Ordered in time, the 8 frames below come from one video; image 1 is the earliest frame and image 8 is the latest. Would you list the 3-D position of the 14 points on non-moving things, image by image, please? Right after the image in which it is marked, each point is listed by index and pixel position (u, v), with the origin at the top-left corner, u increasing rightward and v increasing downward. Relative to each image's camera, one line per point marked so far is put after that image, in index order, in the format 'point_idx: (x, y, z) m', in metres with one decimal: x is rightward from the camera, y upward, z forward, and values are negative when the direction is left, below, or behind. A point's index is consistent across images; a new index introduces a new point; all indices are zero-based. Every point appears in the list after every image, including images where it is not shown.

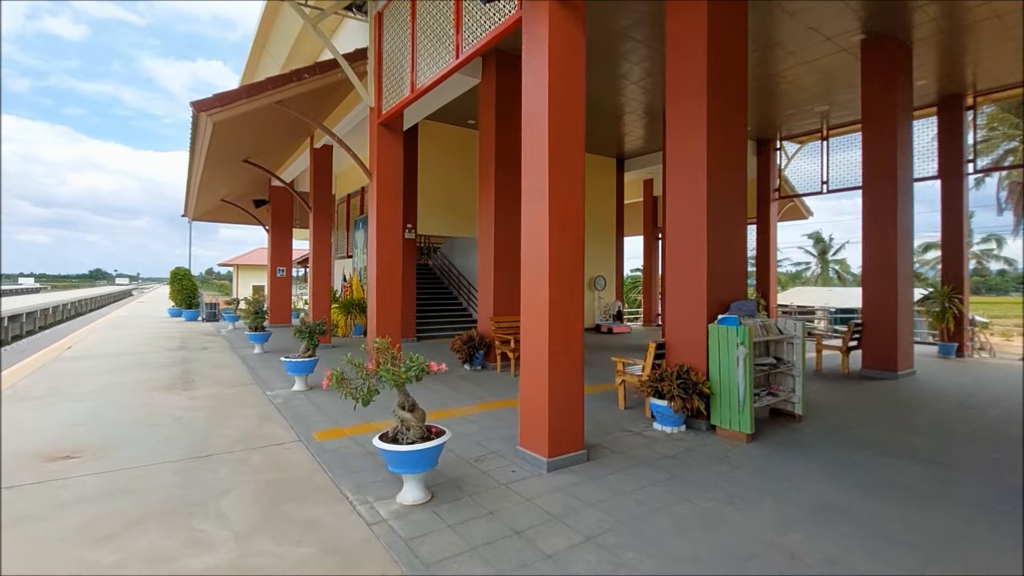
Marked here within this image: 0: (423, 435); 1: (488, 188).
0: (-0.6, -1.0, +3.3) m
1: (-0.4, +1.7, +8.3) m
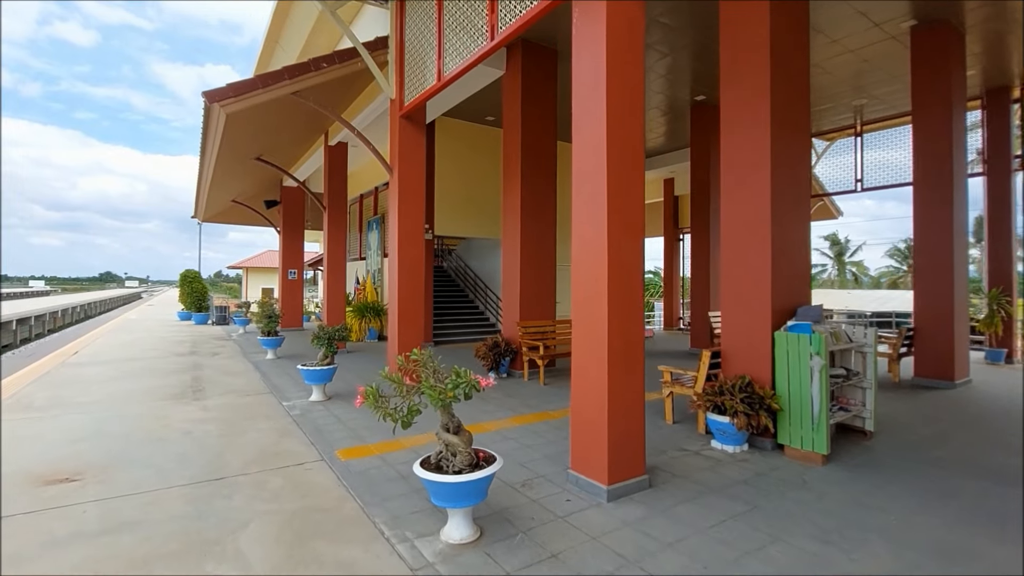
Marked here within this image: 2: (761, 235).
0: (-0.2, -1.0, +2.8) m
1: (0.0, +1.6, +7.8) m
2: (+2.2, +0.5, +4.4) m
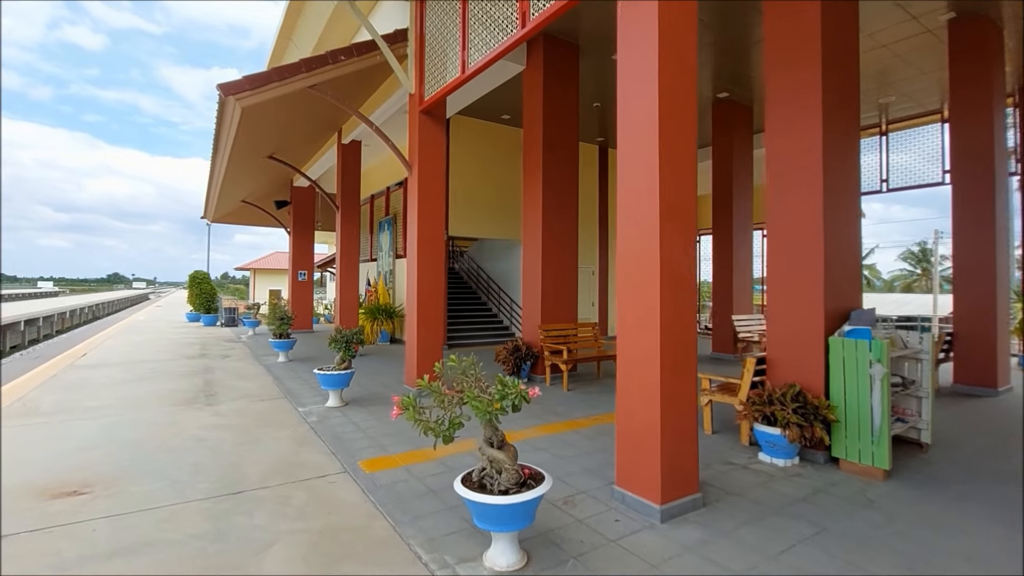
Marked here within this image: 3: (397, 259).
0: (0.0, -1.0, +2.5) m
1: (+0.3, +1.6, +7.6) m
2: (+2.5, +0.5, +4.2) m
3: (-2.9, +0.7, +12.4) m
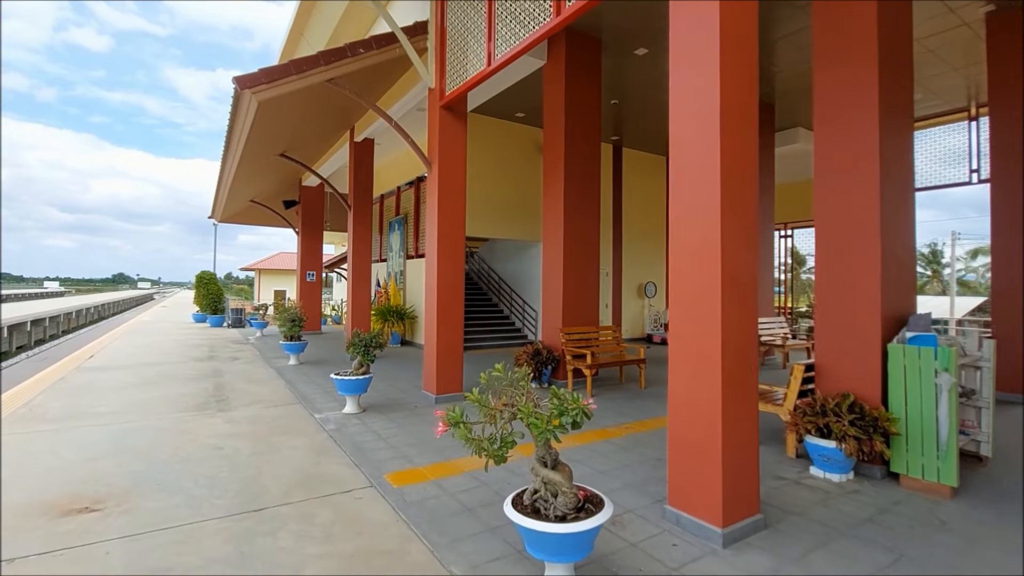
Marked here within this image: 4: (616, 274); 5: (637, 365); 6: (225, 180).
0: (+0.3, -1.0, +2.3) m
1: (+0.6, +1.6, +7.3) m
2: (+2.8, +0.4, +3.9) m
3: (-2.6, +0.7, +12.2) m
4: (+2.8, +0.4, +13.2) m
5: (+1.8, -1.2, +7.3) m
6: (-5.9, +2.2, +10.2) m
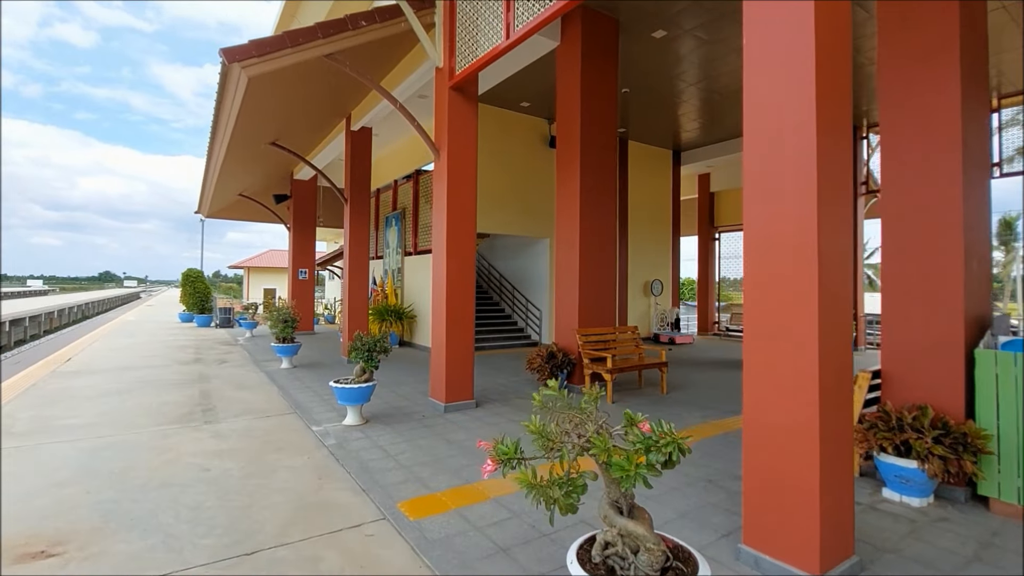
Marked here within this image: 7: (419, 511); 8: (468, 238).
0: (+0.5, -1.0, +1.8) m
1: (+0.8, +1.6, +6.8) m
2: (+3.0, +0.4, +3.4) m
3: (-2.5, +0.8, +11.7) m
4: (+2.8, +0.4, +12.7) m
5: (+2.0, -1.1, +6.8) m
6: (-5.8, +2.3, +9.6) m
7: (-0.6, -1.4, +3.1) m
8: (-0.5, +0.6, +5.7) m
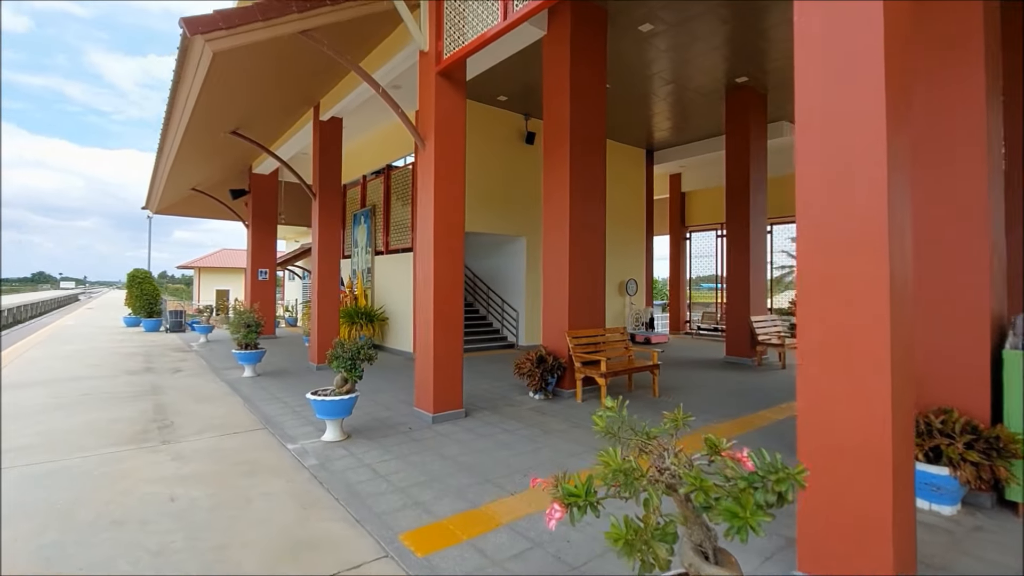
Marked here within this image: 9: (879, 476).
0: (+0.7, -1.0, +1.5) m
1: (+0.6, +1.6, +6.5) m
2: (+3.1, +0.4, +3.3) m
3: (-3.0, +0.7, +11.1) m
4: (+2.2, +0.4, +12.6) m
5: (+1.8, -1.1, +6.6) m
6: (-6.2, +2.2, +8.8) m
7: (-0.5, -1.4, +2.8) m
8: (-0.6, +0.6, +5.3) m
9: (+1.5, -0.8, +2.1) m
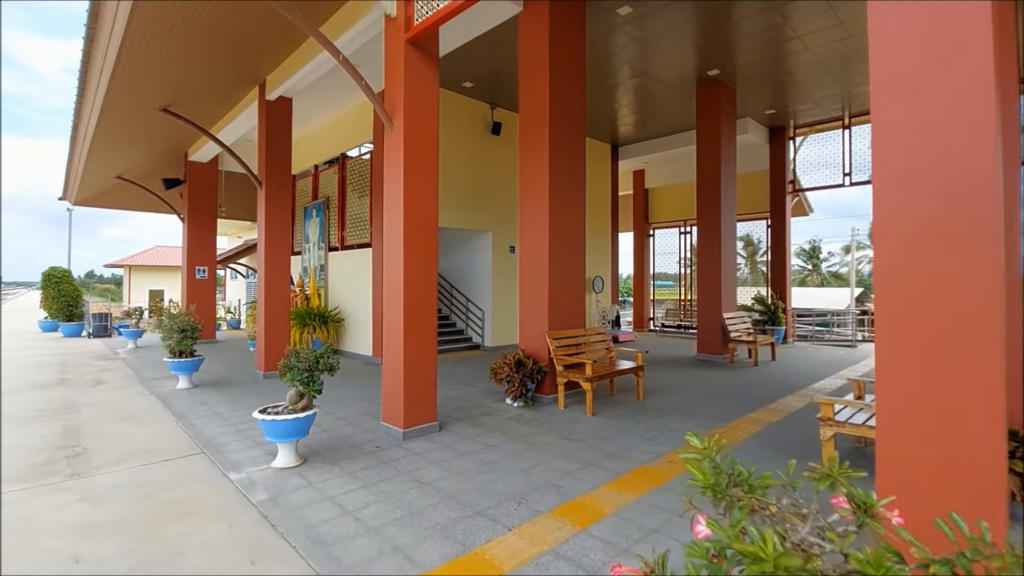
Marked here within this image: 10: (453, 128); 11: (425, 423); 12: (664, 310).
0: (+0.9, -1.0, +1.1) m
1: (+0.3, +1.6, +6.0) m
2: (+3.1, +0.5, +3.1) m
3: (-3.8, +0.8, +10.3) m
4: (+1.3, +0.5, +12.2) m
5: (+1.5, -1.1, +6.2) m
6: (-6.7, +2.2, +7.6) m
7: (-0.4, -1.4, +2.2) m
8: (-0.8, +0.6, +4.7) m
9: (+1.6, -0.8, +1.7) m
10: (-1.2, +3.1, +9.7) m
11: (-0.8, -1.3, +4.6) m
12: (+4.9, -0.7, +15.9) m
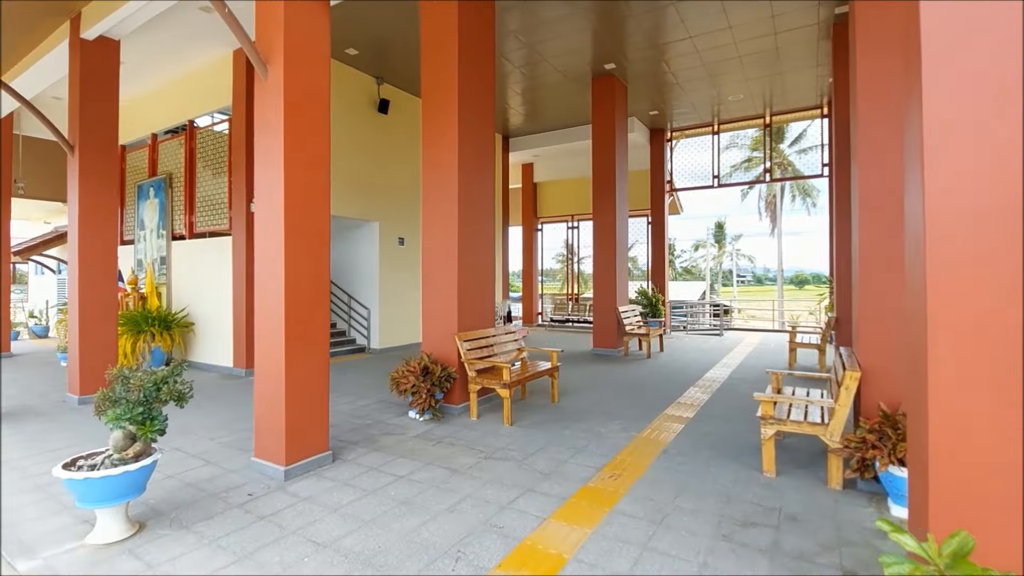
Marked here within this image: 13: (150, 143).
0: (+1.1, -1.0, +0.6) m
1: (-0.8, +1.7, +5.3) m
2: (+2.6, +0.5, +3.1) m
3: (-5.7, +0.8, +8.4) m
4: (-1.3, +0.6, +11.5) m
5: (+0.4, -1.0, +5.8) m
6: (-7.9, +2.2, +5.1) m
7: (-0.5, -1.4, +1.4) m
8: (-1.5, +0.6, +3.7) m
9: (+1.6, -0.7, +1.4) m
10: (-3.1, +3.2, +8.4) m
11: (-1.5, -1.2, +3.7) m
12: (+1.3, -0.5, +16.0) m
13: (-6.4, +2.6, +8.8) m
